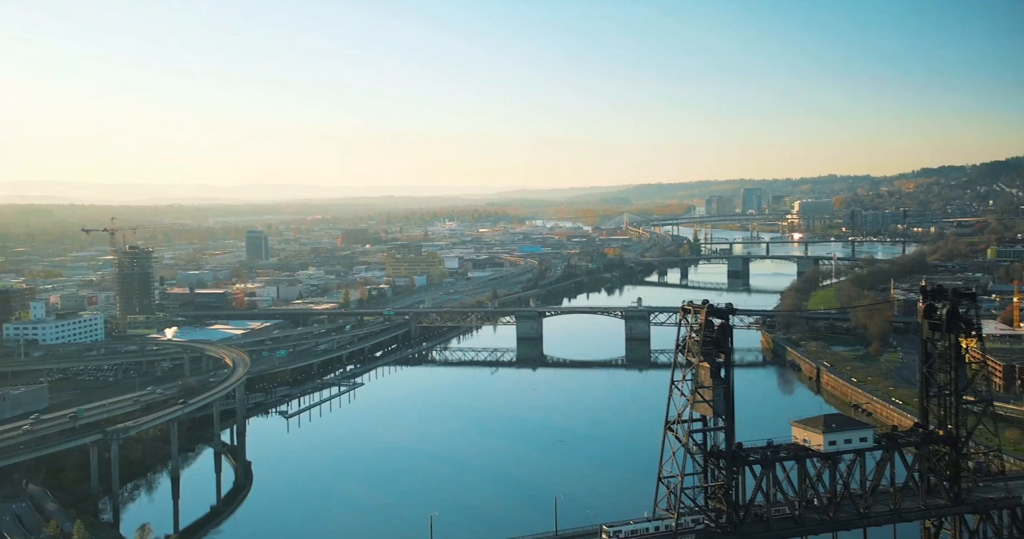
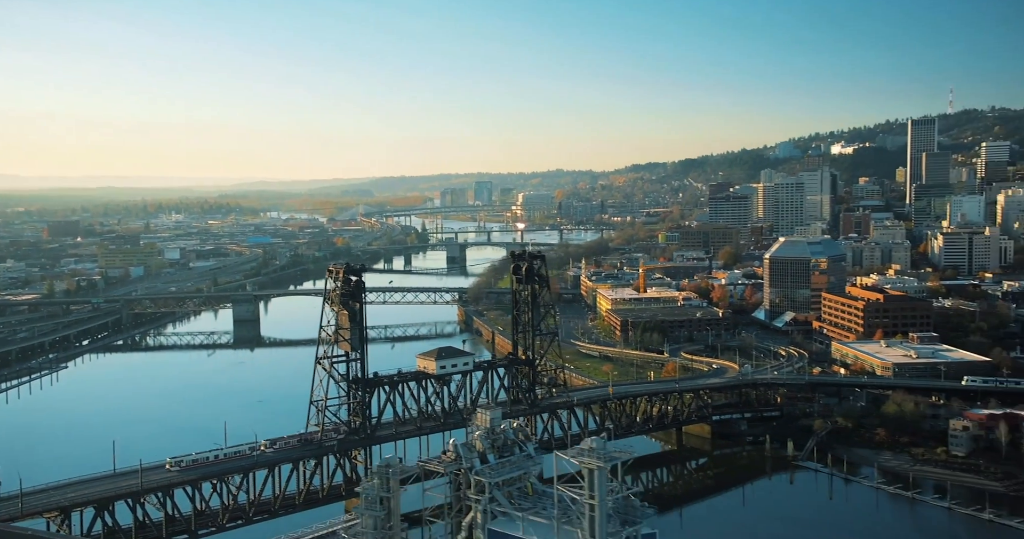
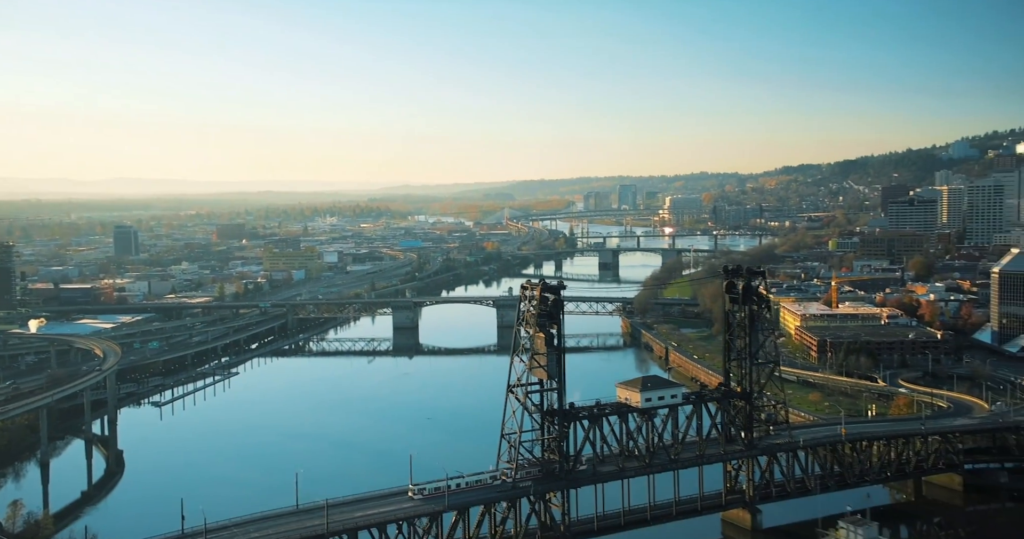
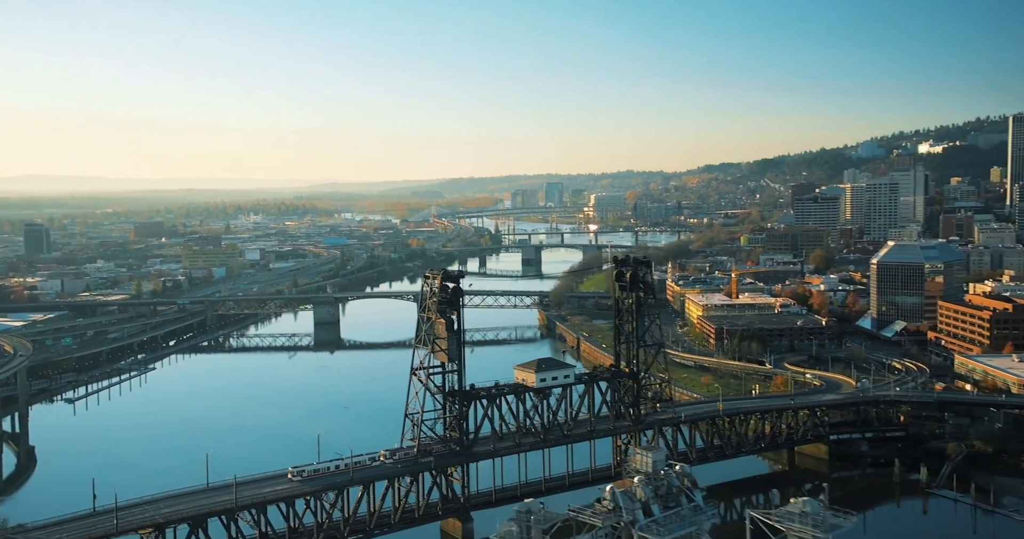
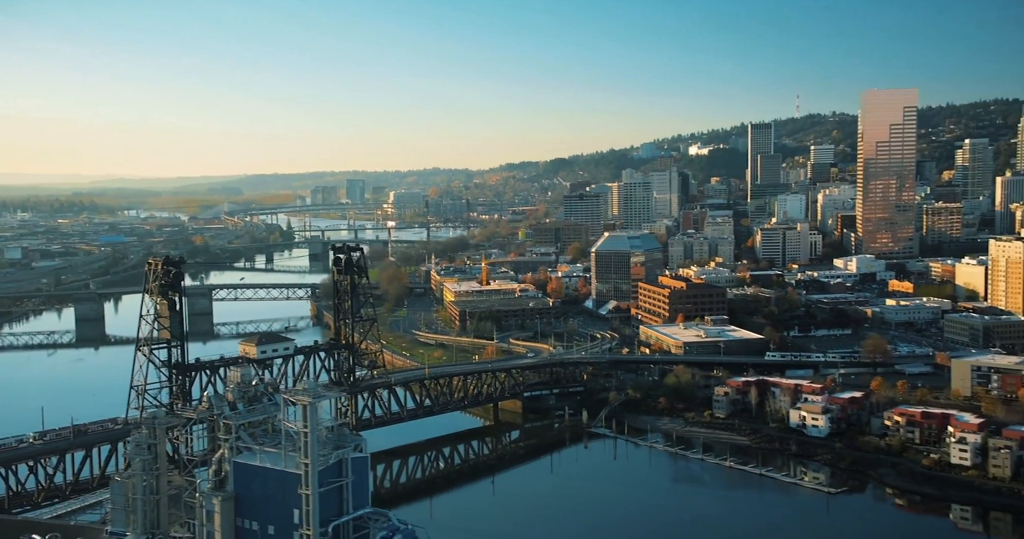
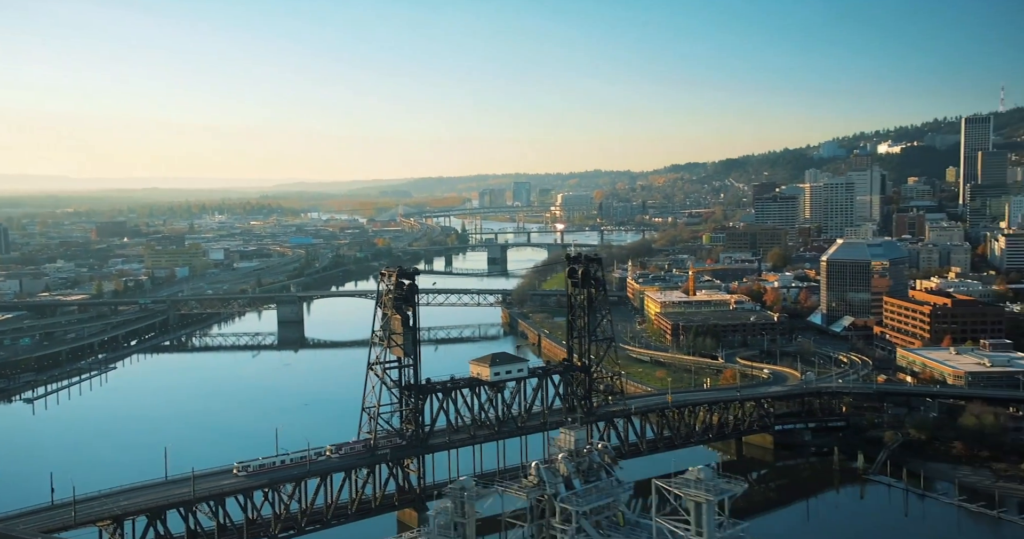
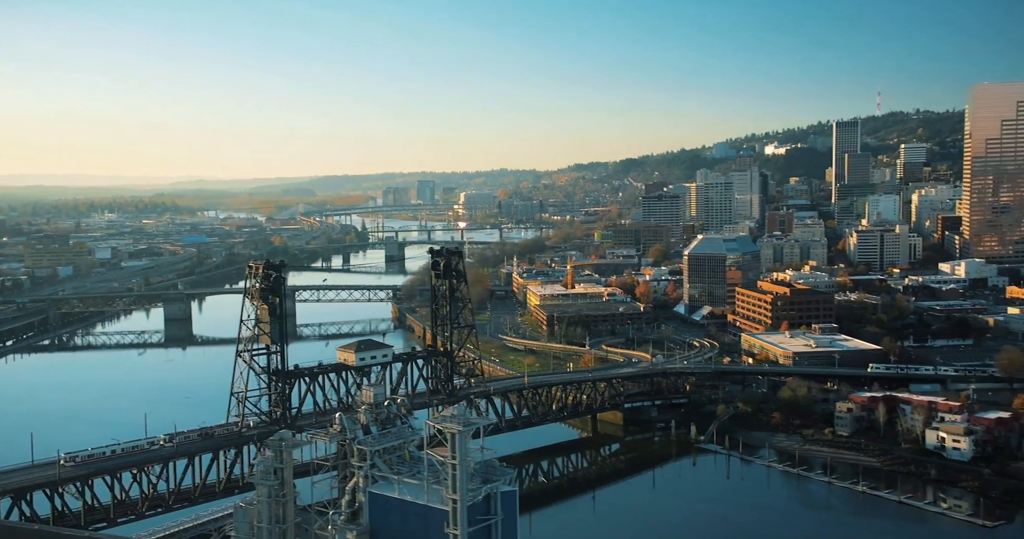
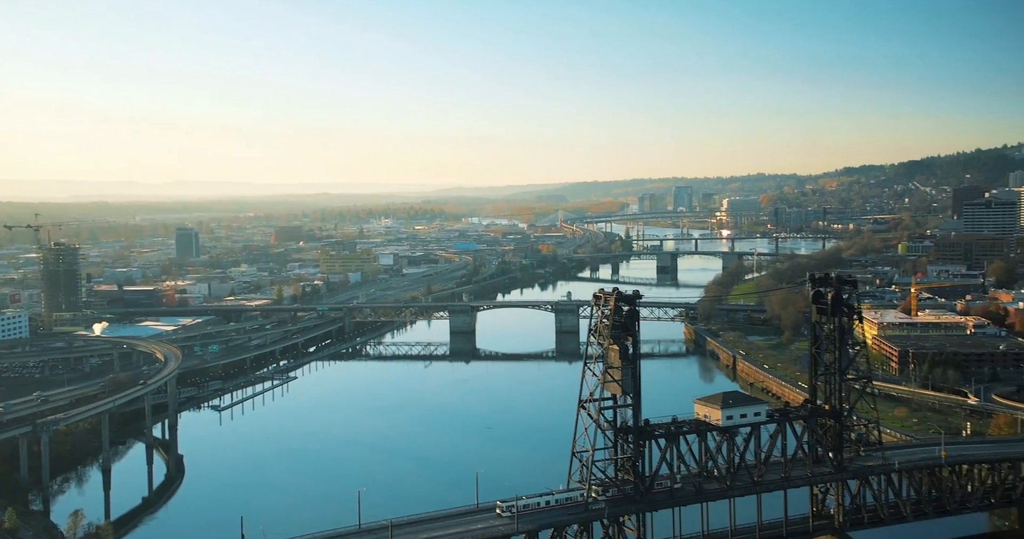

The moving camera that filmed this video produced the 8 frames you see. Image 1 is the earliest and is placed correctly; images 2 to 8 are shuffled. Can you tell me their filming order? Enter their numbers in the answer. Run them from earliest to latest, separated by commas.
8, 3, 4, 6, 2, 7, 5
